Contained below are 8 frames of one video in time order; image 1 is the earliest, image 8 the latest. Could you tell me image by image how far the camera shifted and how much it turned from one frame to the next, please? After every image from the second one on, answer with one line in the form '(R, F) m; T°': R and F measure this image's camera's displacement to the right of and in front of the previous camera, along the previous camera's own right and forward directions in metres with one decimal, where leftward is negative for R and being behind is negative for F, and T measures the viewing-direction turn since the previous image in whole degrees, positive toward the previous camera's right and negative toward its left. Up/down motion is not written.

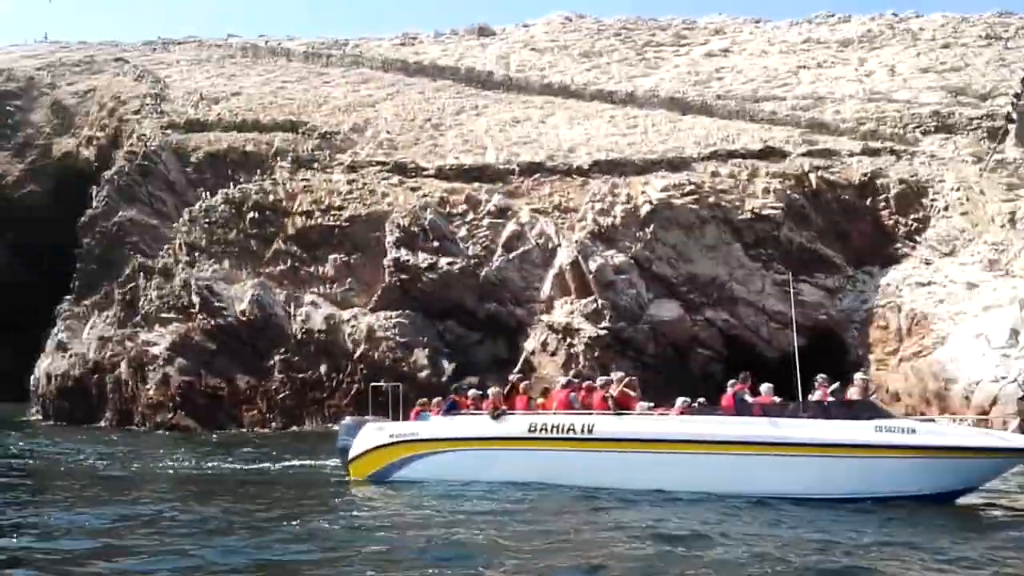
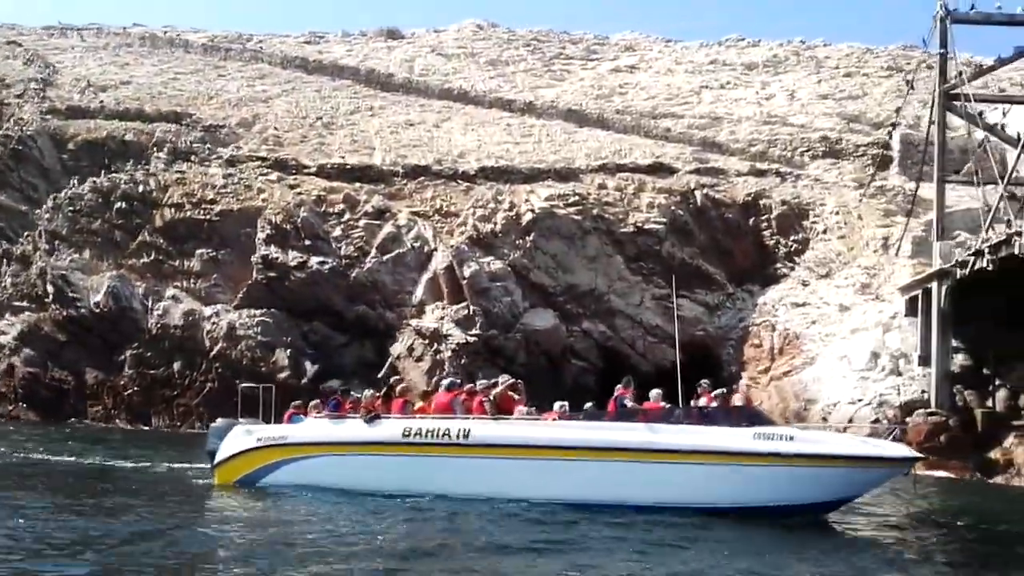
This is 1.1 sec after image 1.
(+1.3, -0.7) m; +4°
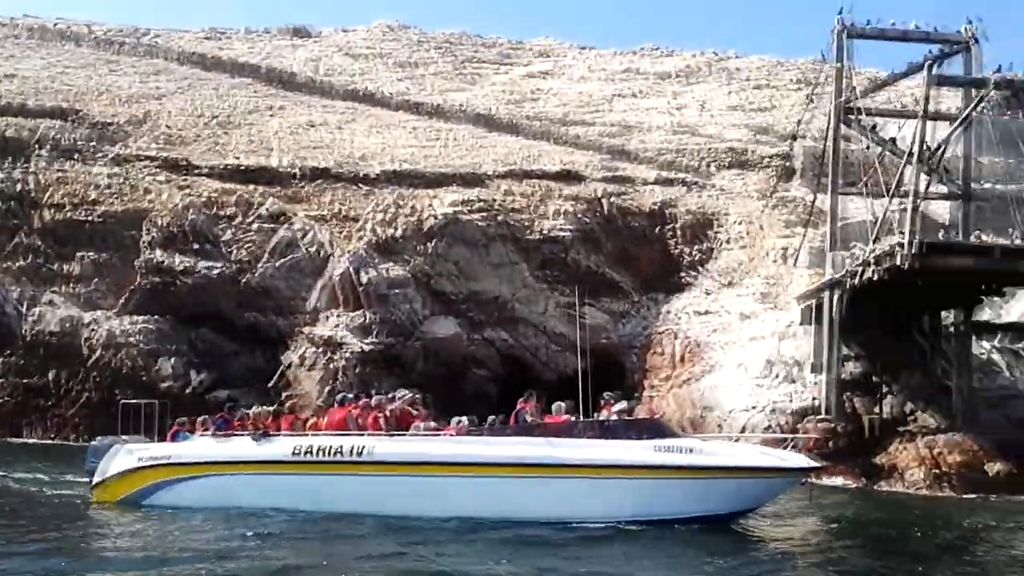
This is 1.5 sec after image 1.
(+0.6, +0.4) m; +4°
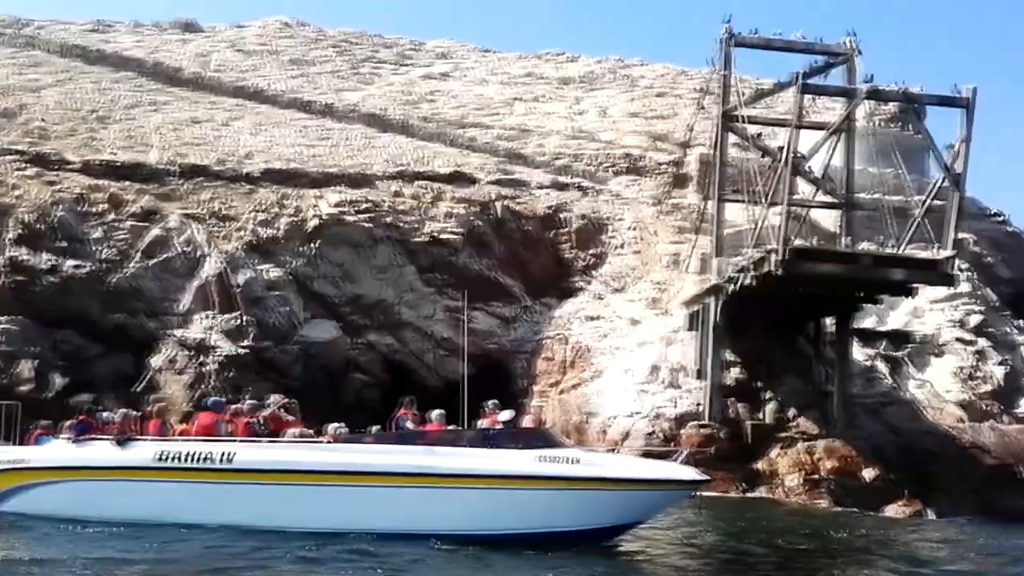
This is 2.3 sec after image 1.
(+1.0, +0.3) m; +4°
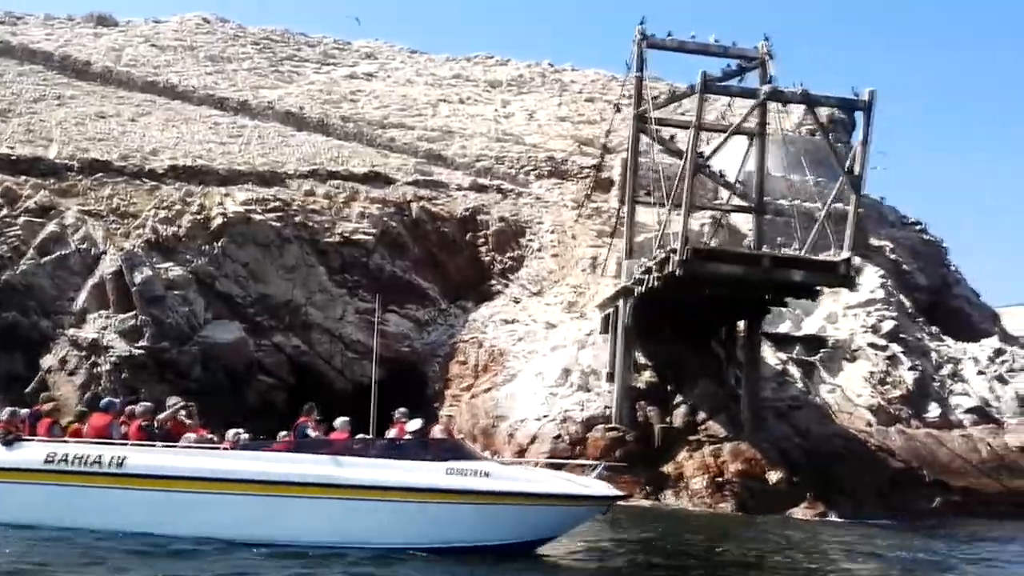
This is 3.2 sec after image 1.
(+1.0, +0.3) m; +3°
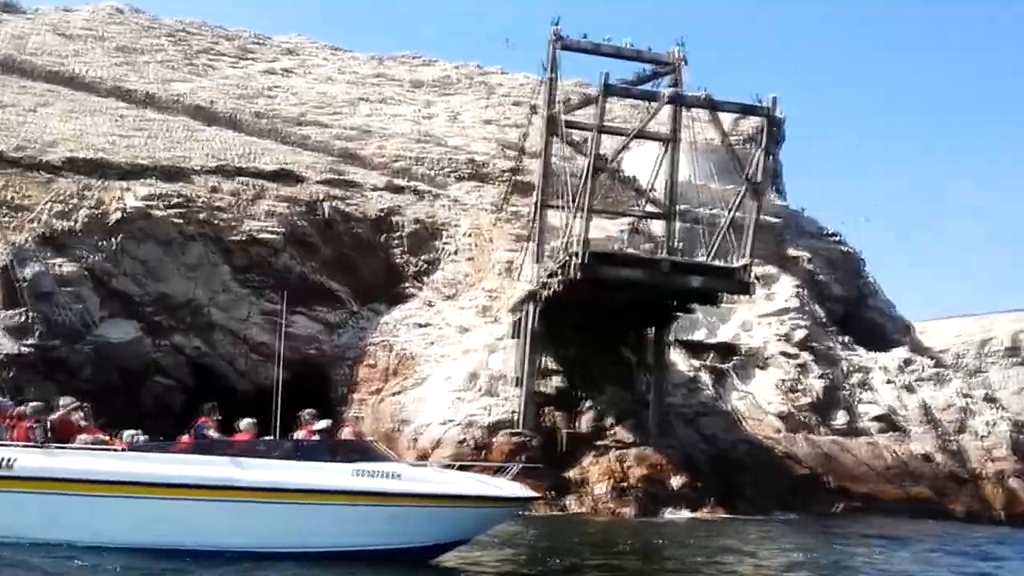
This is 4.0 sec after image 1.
(+0.7, +0.3) m; +3°
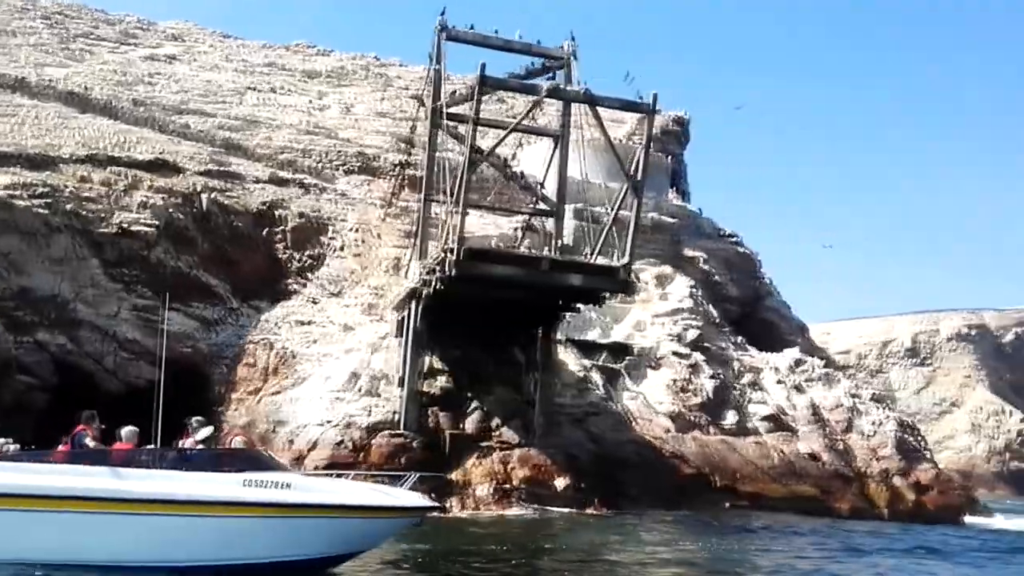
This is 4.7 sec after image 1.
(+0.8, +0.6) m; +5°
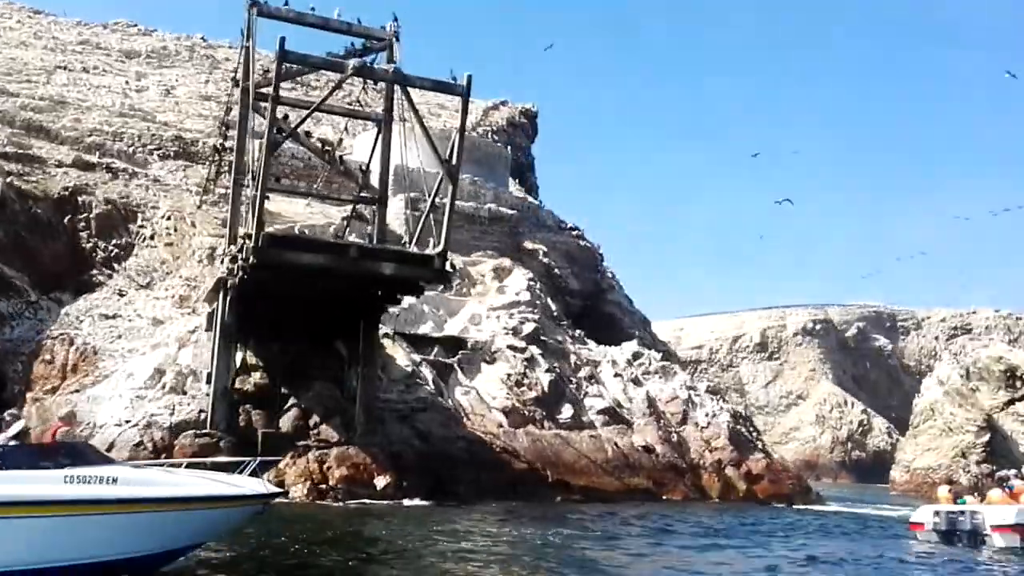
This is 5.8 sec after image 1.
(+1.0, +0.8) m; +7°
